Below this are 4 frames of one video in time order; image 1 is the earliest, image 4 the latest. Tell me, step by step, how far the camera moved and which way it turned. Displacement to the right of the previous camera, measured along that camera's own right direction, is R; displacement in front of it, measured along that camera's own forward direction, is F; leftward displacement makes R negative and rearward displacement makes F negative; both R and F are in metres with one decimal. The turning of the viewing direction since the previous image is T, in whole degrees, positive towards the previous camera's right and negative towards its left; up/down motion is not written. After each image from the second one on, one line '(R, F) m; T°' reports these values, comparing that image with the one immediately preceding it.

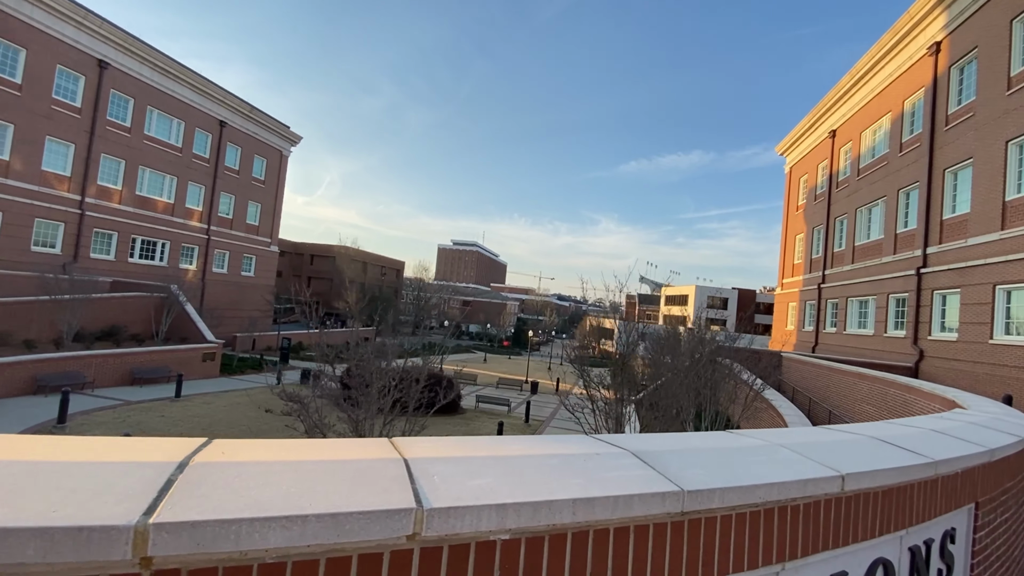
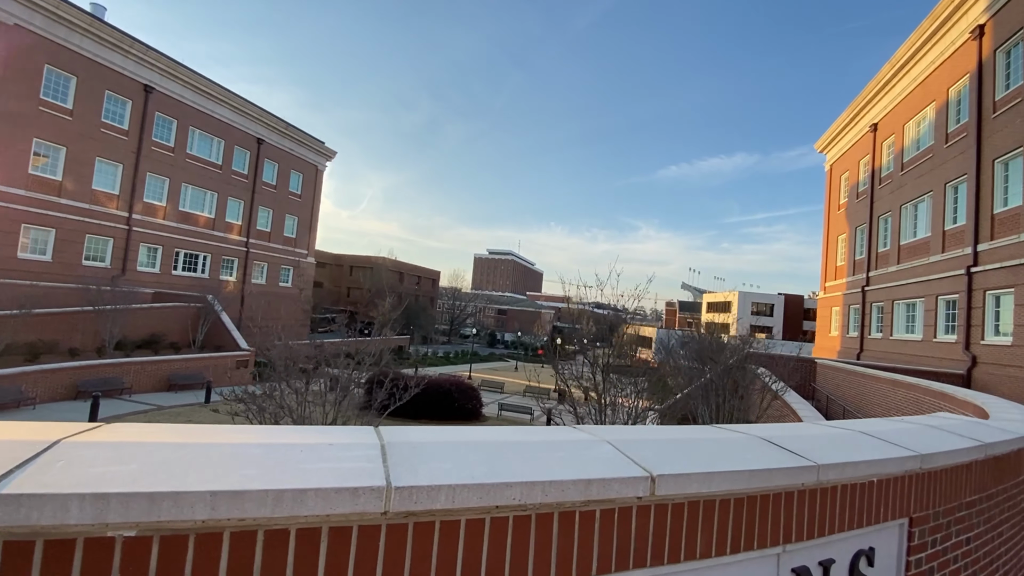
(+0.9, +0.2) m; -5°
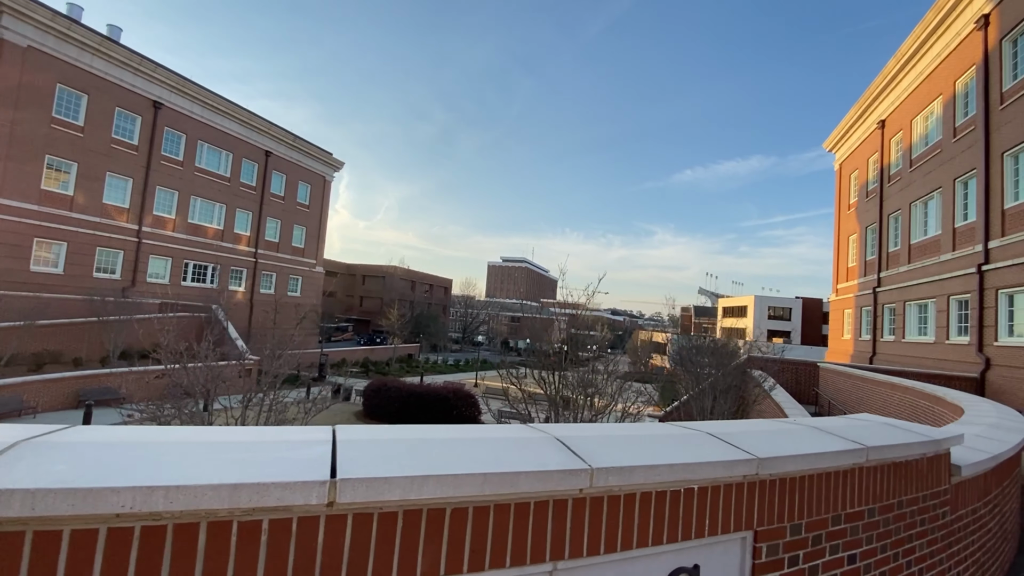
(+0.9, +0.2) m; -2°
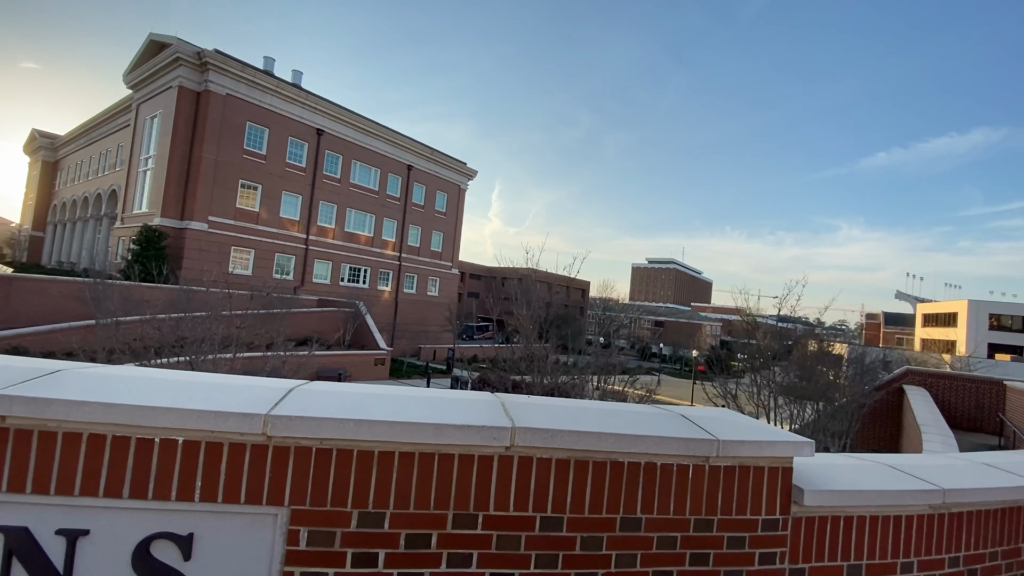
(+2.1, +0.7) m; -18°
